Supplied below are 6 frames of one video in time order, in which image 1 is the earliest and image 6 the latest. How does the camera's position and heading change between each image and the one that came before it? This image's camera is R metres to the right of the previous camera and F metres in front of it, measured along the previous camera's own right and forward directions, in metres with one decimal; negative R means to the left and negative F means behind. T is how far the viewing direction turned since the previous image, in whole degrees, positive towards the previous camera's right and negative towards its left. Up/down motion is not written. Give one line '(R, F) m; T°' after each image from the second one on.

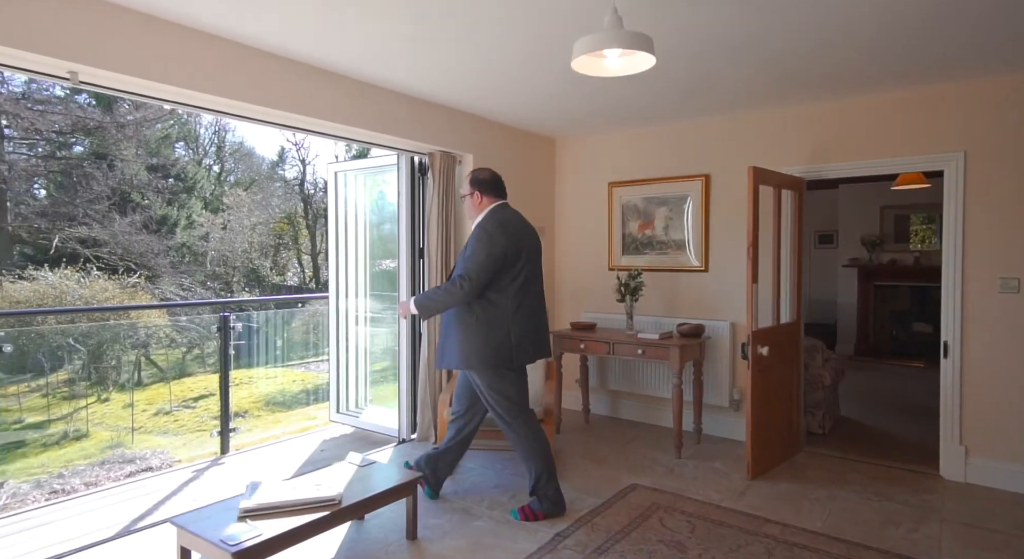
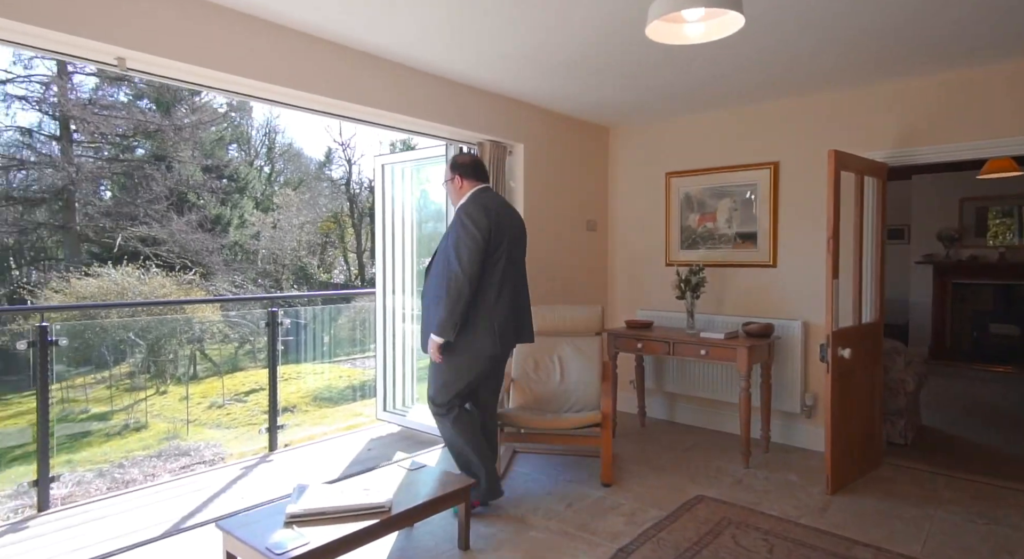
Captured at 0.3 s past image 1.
(-0.1, +0.2) m; -4°
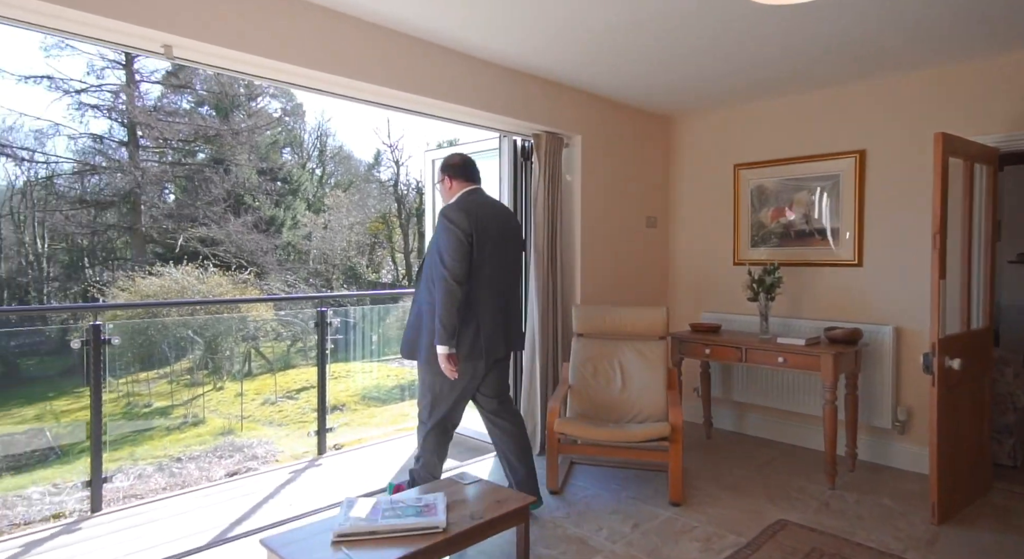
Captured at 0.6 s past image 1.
(-0.1, +0.2) m; -4°
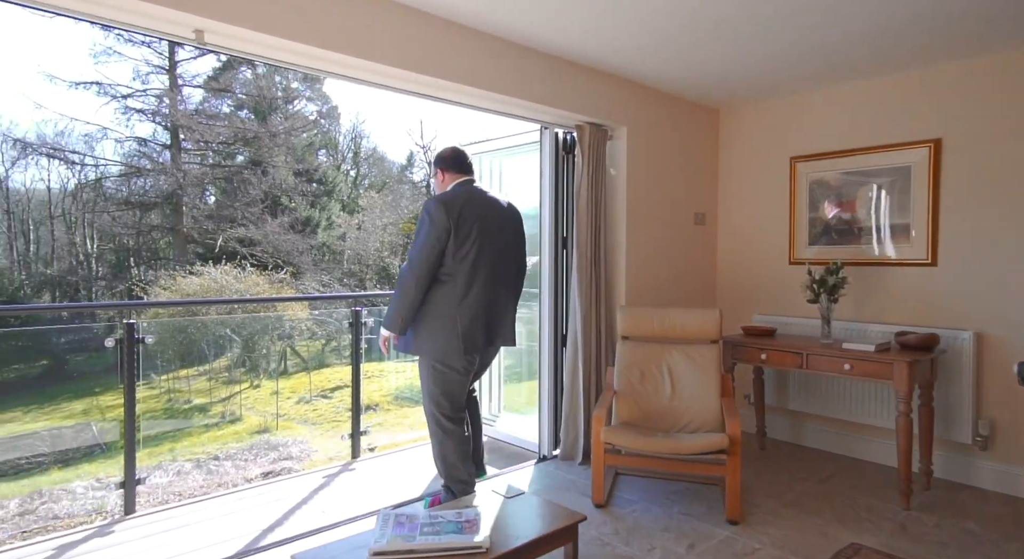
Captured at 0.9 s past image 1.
(-0.1, +0.2) m; -3°
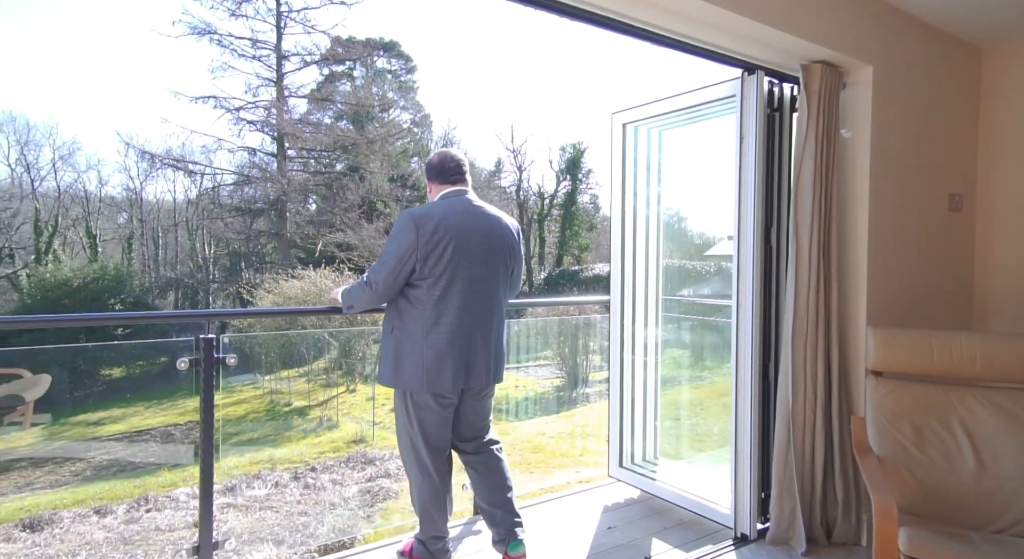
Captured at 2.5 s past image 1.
(-0.4, +1.0) m; -8°
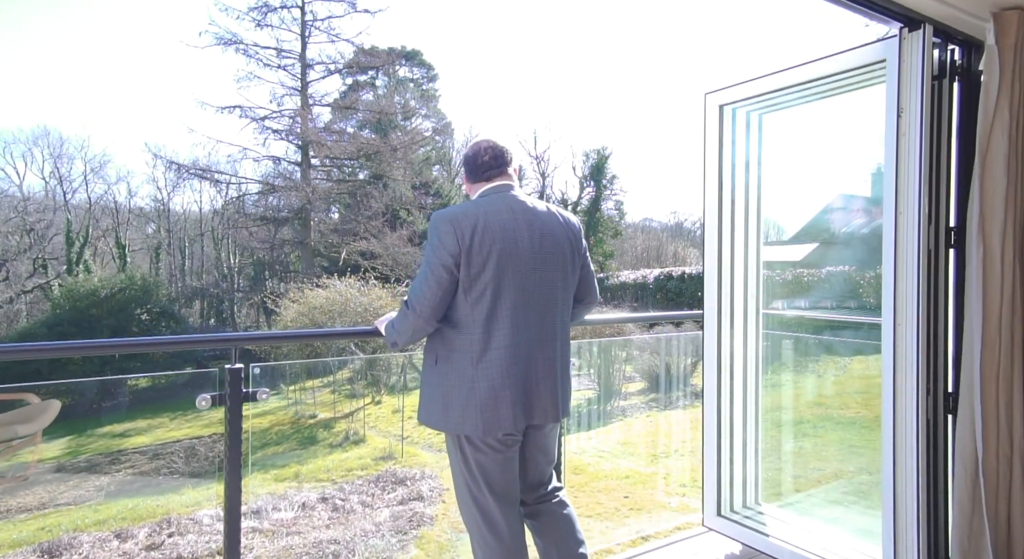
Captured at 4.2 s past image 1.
(-0.2, +0.6) m; -2°
